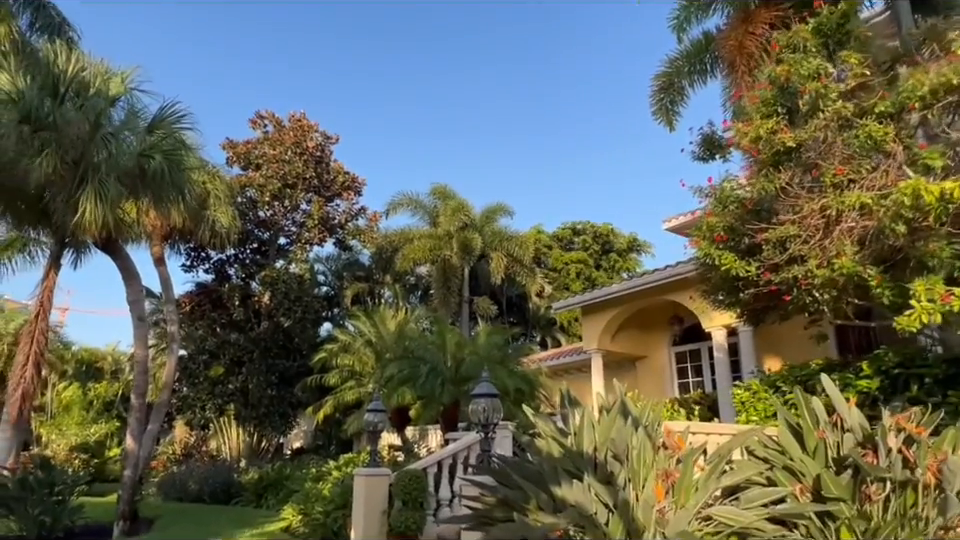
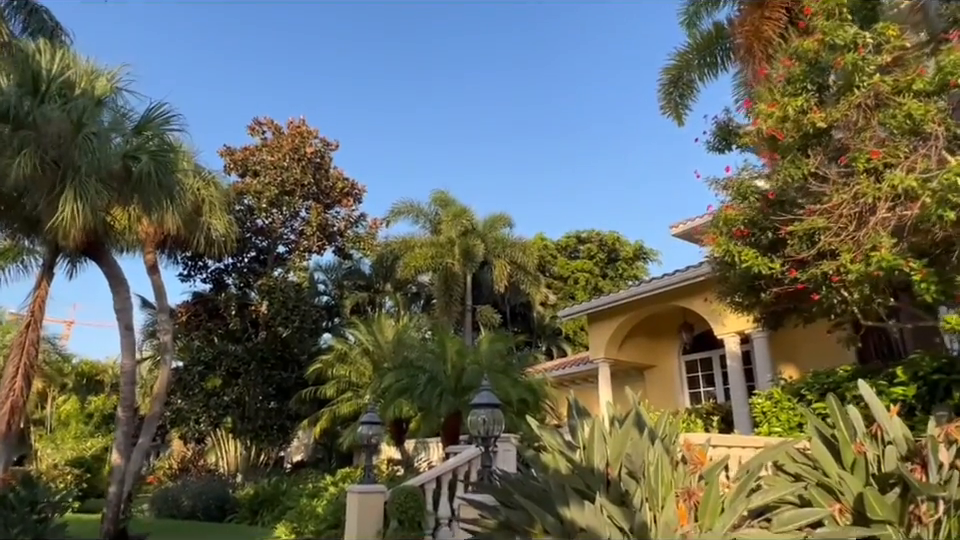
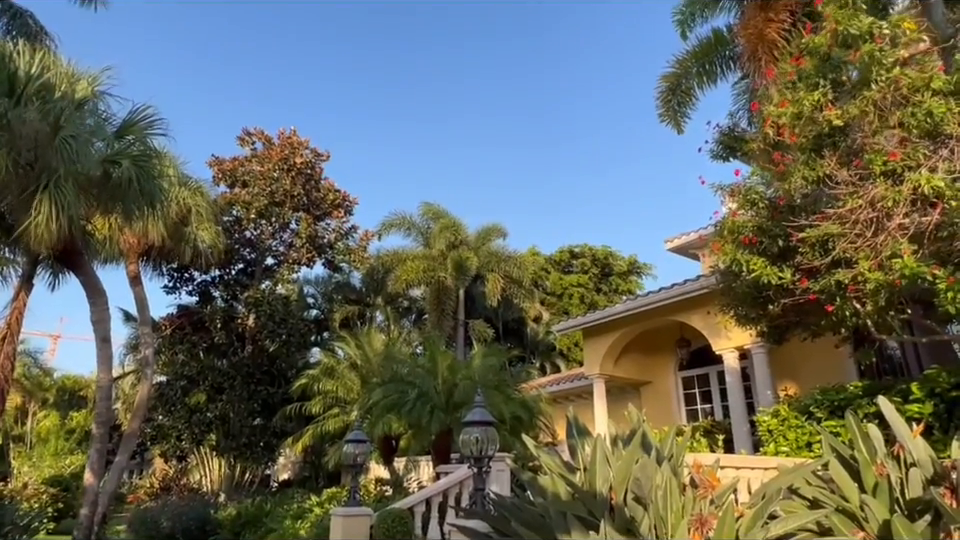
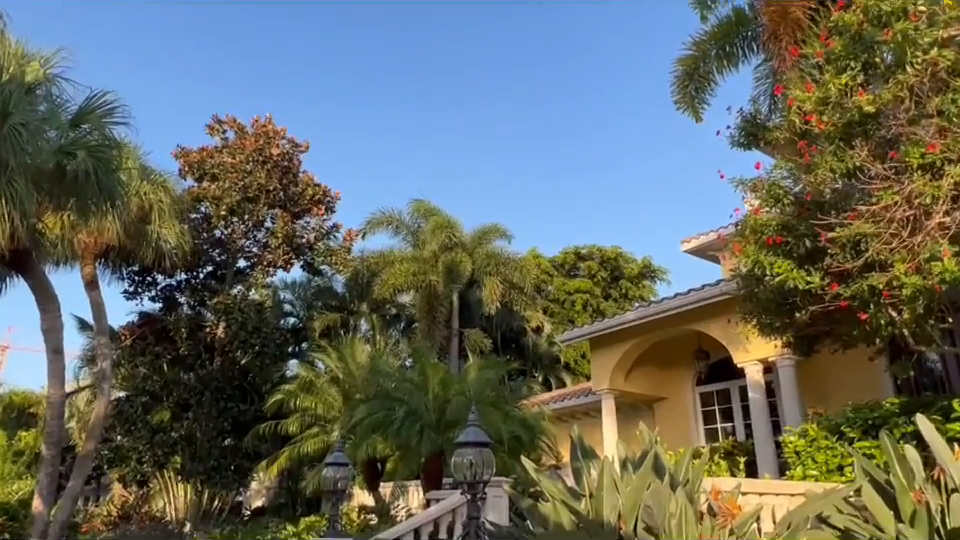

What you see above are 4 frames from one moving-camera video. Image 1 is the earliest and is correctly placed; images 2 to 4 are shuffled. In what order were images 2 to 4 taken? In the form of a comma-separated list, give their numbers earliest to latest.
2, 3, 4
